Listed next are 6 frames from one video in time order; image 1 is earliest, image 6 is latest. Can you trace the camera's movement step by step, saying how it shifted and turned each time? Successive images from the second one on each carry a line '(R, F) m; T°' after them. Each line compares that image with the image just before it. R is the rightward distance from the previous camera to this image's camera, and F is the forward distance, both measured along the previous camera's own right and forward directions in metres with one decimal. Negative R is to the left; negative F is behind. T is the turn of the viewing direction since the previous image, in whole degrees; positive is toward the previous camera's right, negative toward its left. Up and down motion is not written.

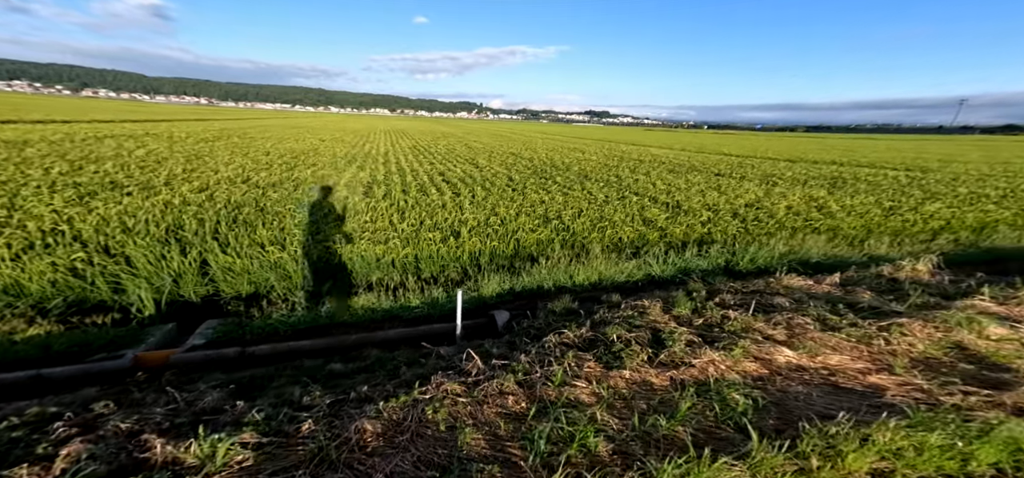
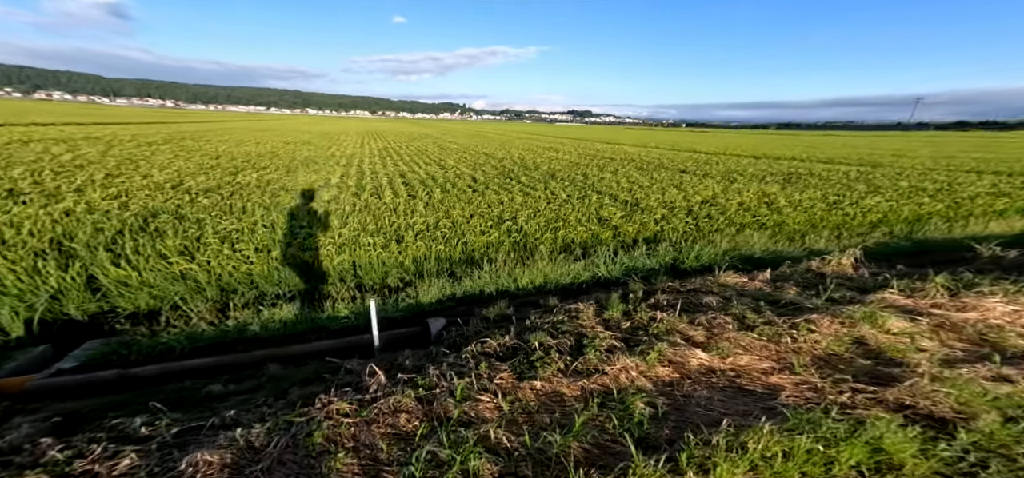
(+0.5, 0.0) m; +3°
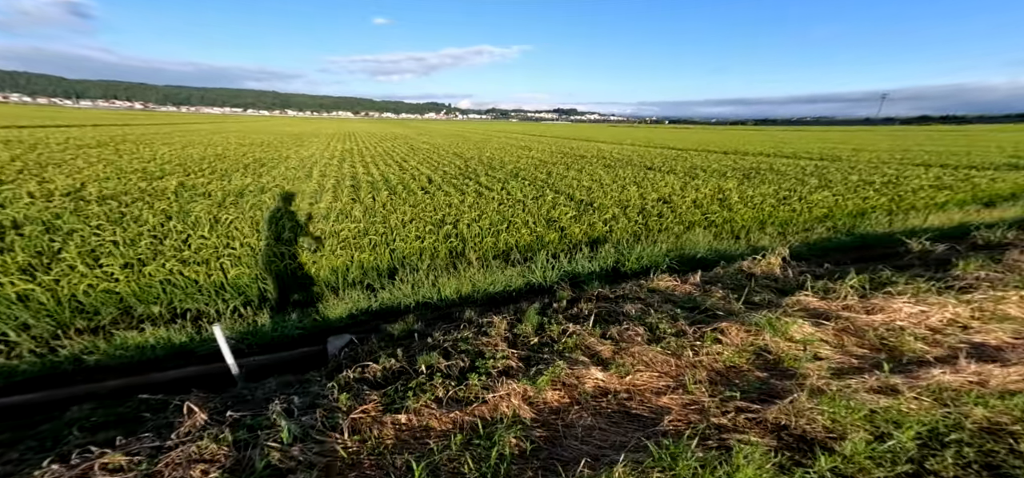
(+0.8, +0.2) m; +3°
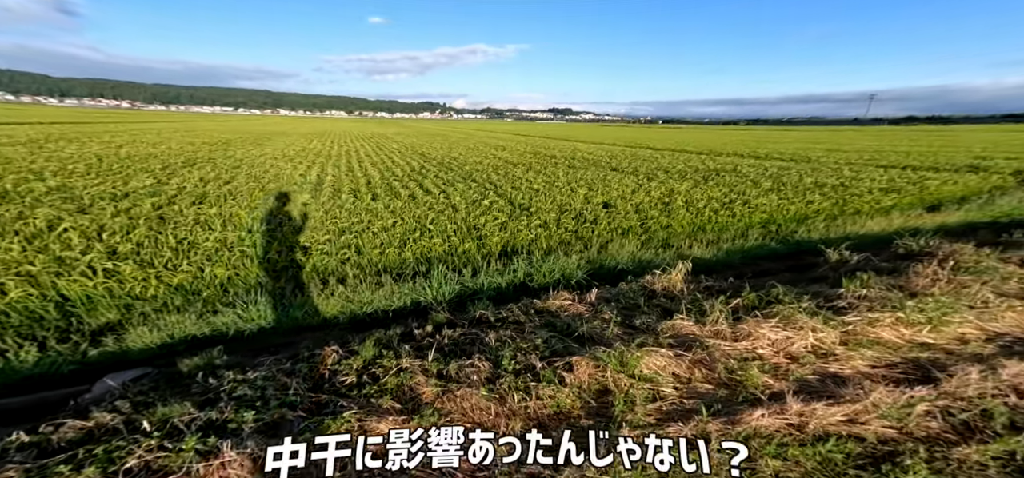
(+1.4, +0.4) m; +2°
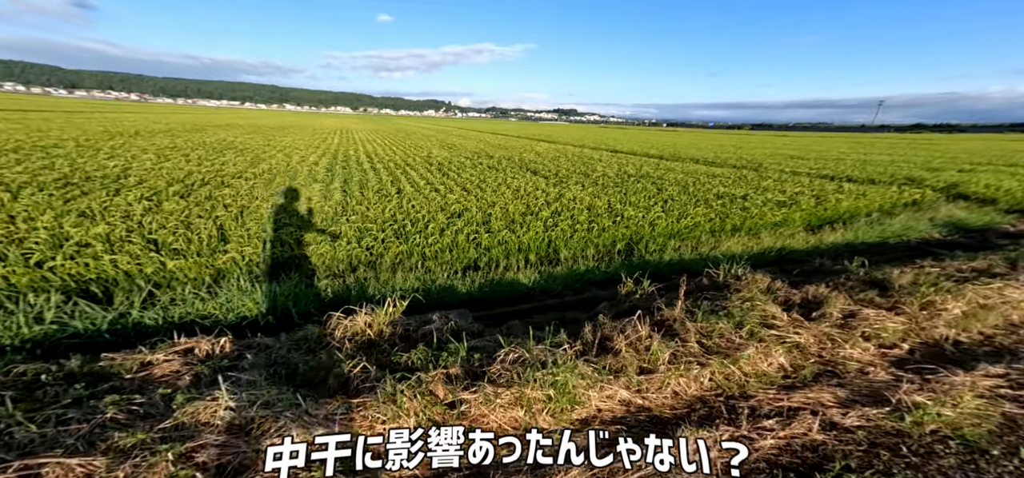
(+3.7, +0.9) m; +3°
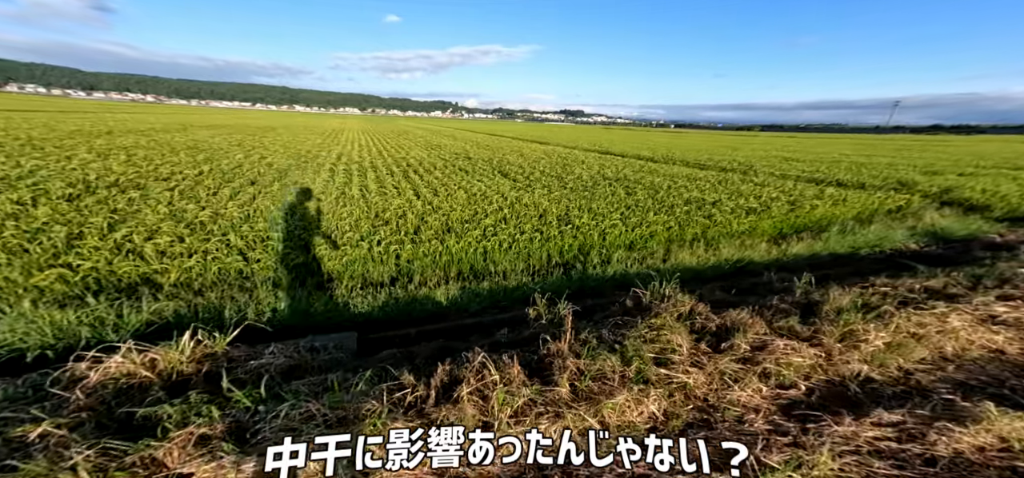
(+1.5, +0.7) m; 0°
